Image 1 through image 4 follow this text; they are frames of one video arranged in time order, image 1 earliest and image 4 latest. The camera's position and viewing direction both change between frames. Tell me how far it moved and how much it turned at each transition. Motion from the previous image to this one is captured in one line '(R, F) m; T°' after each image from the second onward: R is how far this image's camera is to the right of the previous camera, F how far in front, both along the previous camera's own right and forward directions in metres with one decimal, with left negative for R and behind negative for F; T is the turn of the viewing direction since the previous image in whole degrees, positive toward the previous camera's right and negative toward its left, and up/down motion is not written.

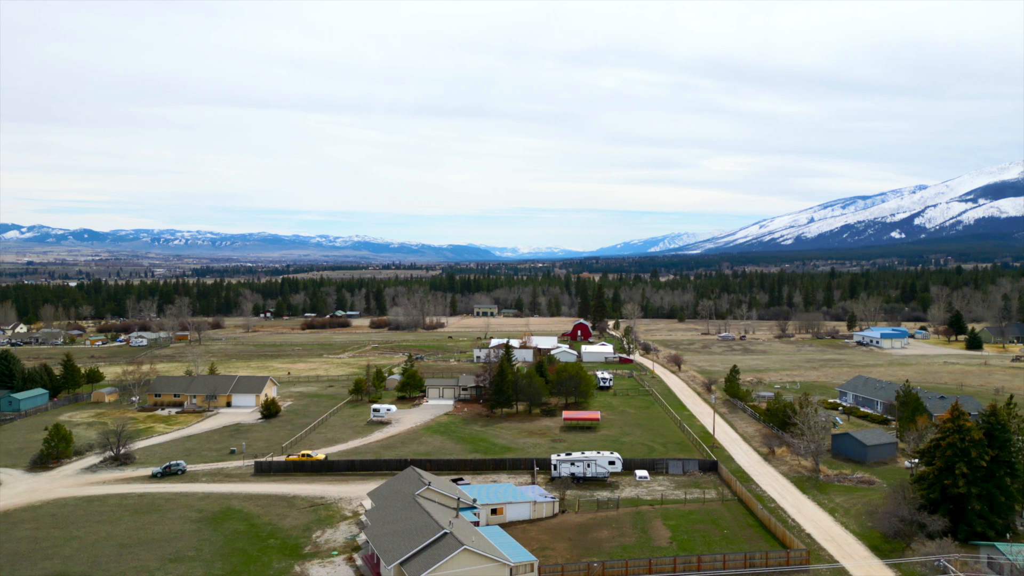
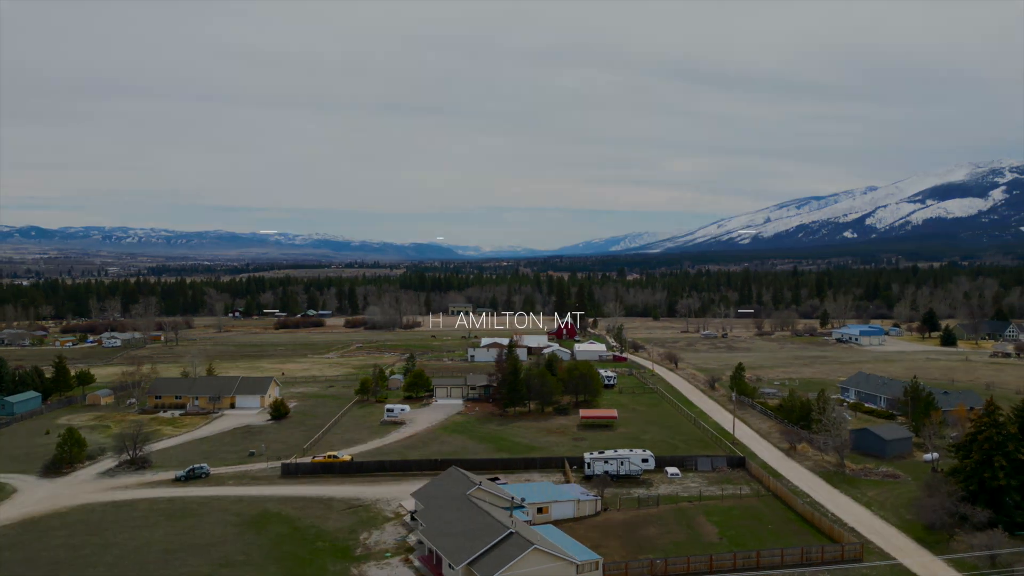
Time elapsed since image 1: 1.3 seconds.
(-2.3, +0.1) m; +2°
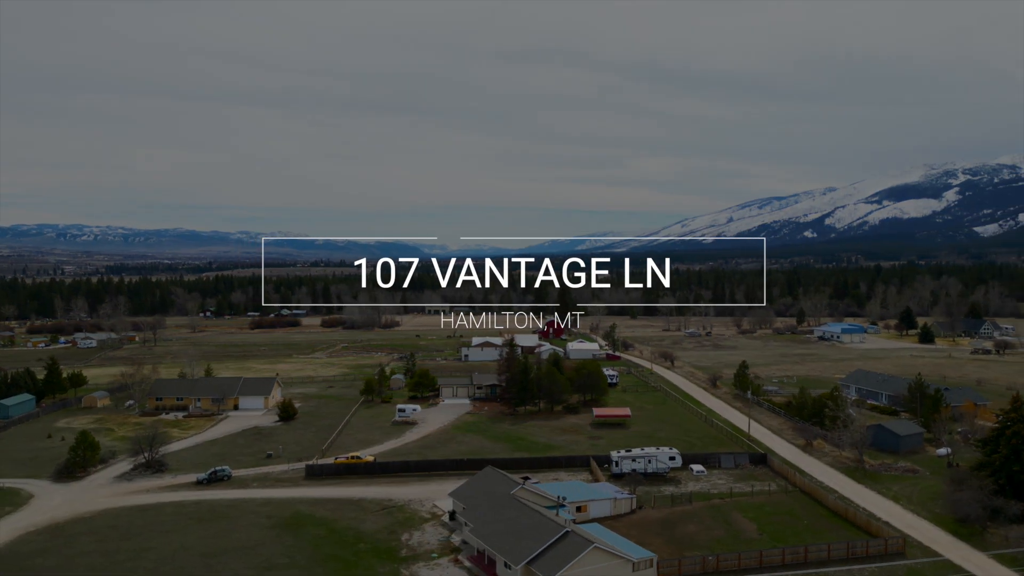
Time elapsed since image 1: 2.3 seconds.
(-2.0, 0.0) m; +2°
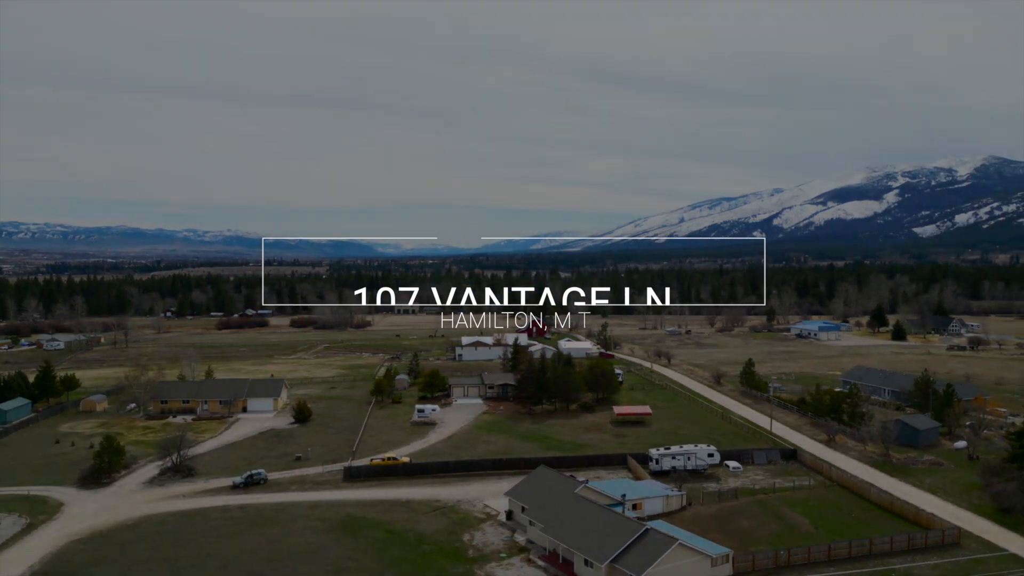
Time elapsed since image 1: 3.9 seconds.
(-2.8, 0.0) m; +3°
